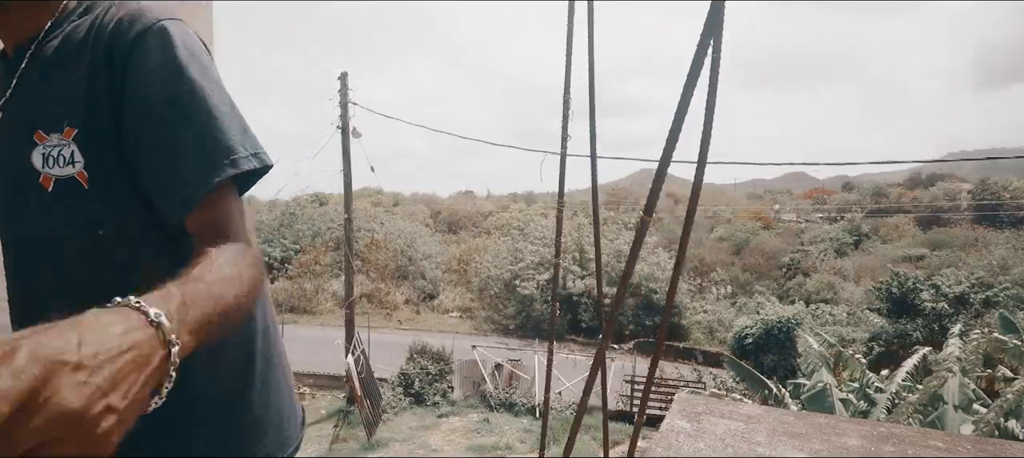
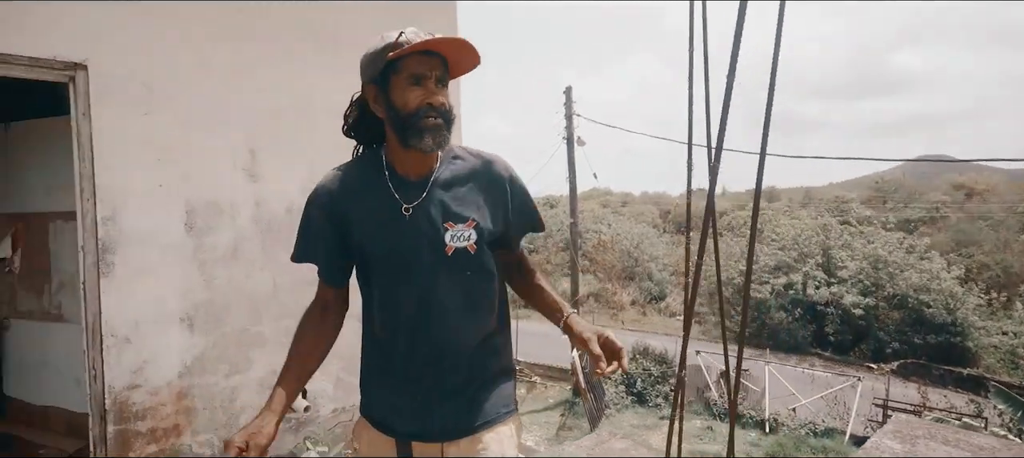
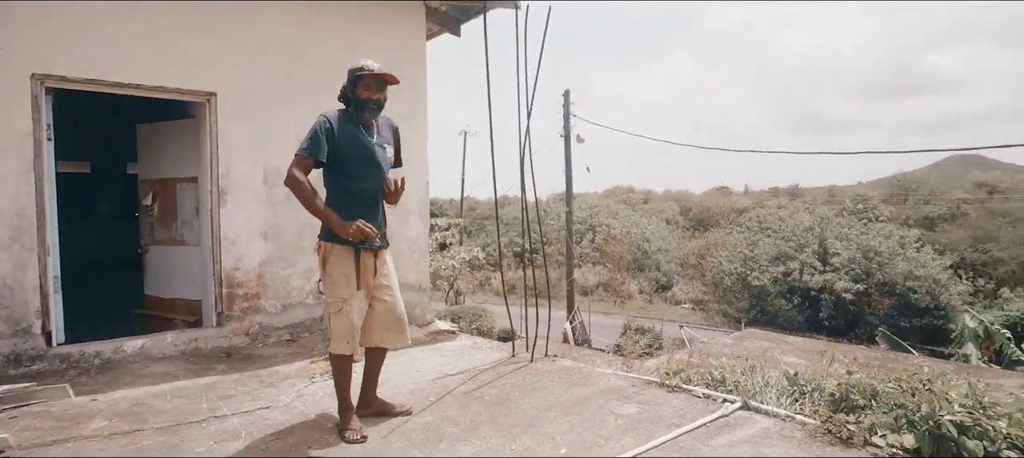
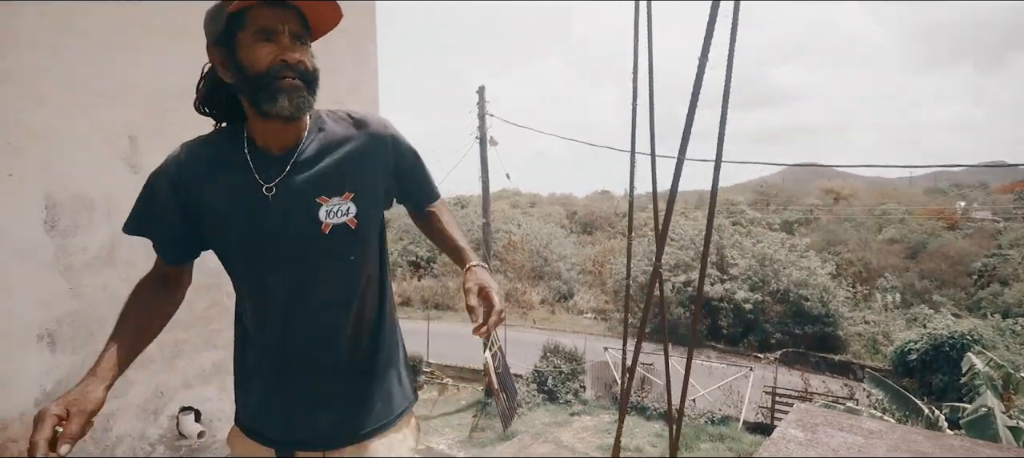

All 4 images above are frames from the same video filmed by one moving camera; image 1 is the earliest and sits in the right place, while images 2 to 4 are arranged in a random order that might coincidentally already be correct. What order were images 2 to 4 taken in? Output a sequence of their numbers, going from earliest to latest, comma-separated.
4, 2, 3
